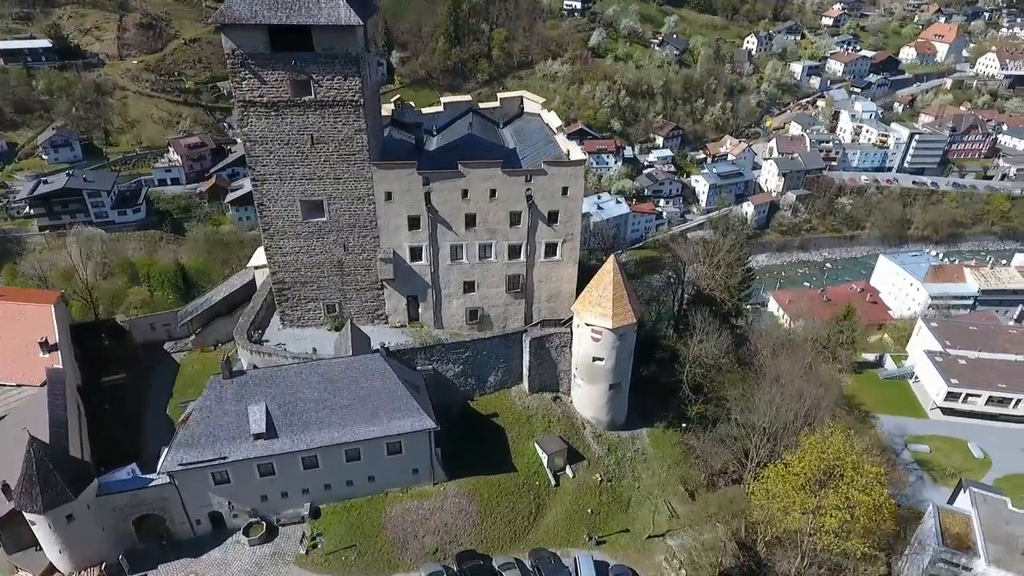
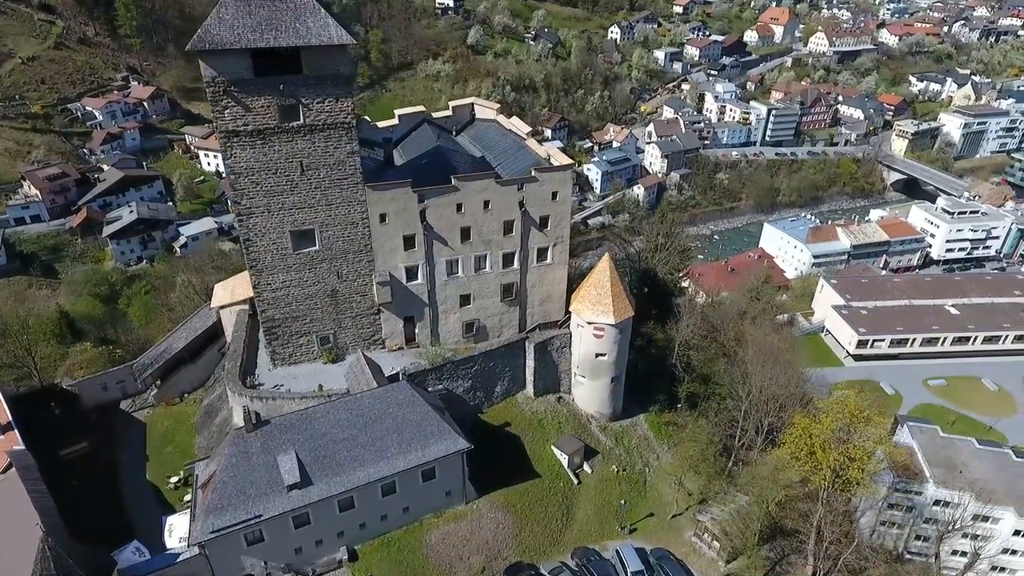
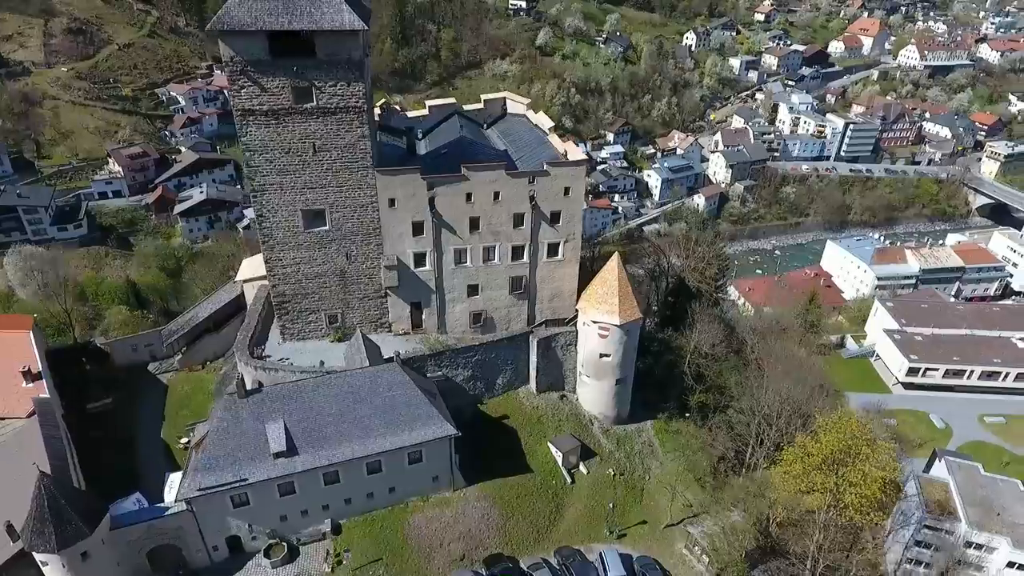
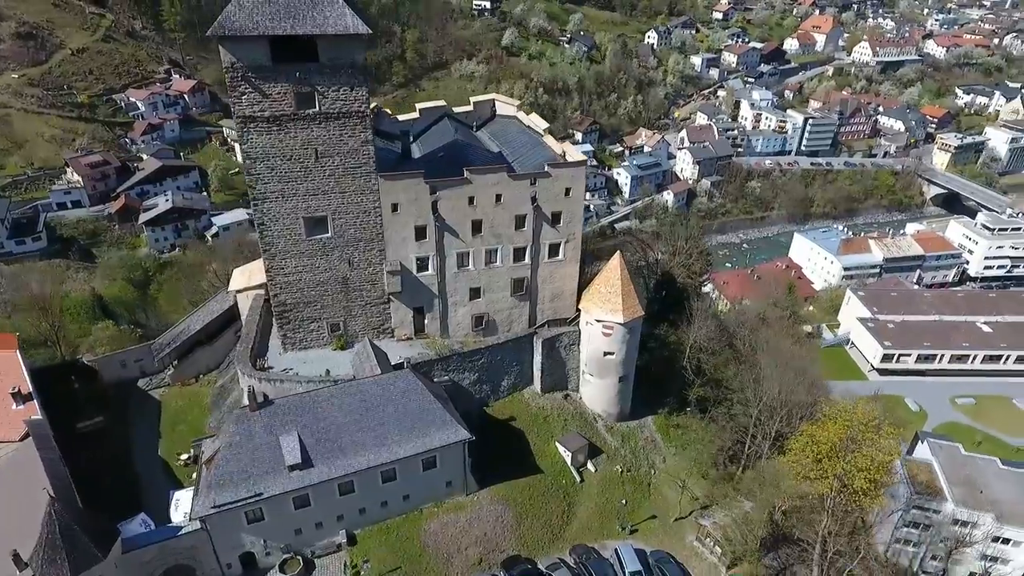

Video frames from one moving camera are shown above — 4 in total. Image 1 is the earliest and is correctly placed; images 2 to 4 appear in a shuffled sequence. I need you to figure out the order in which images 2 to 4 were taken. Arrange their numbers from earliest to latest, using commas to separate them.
3, 4, 2
